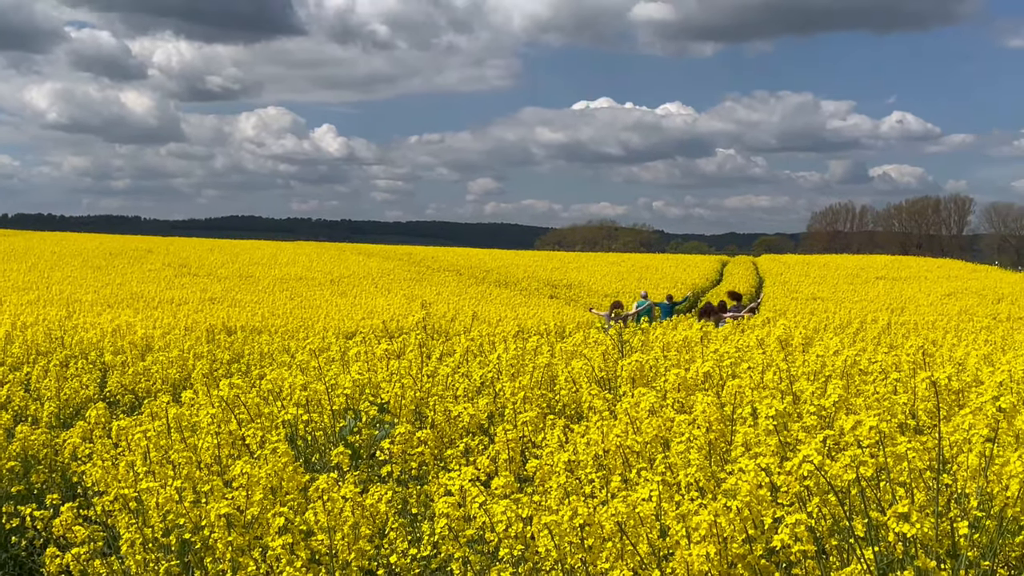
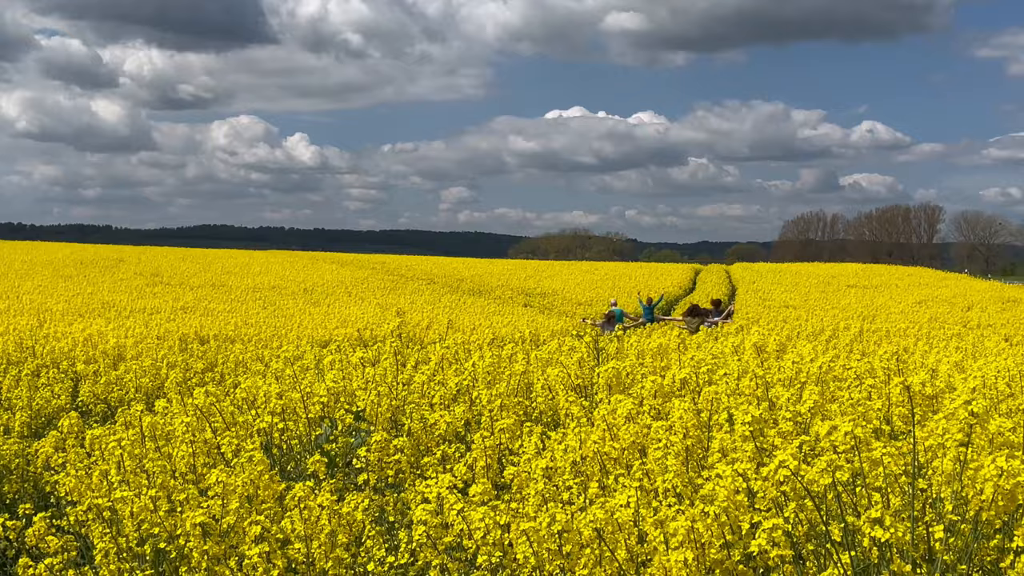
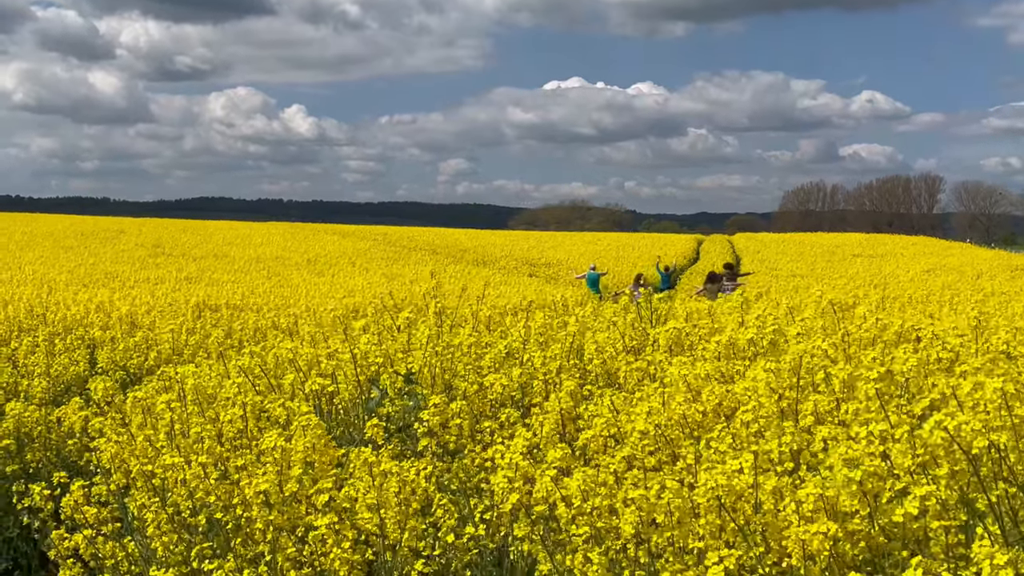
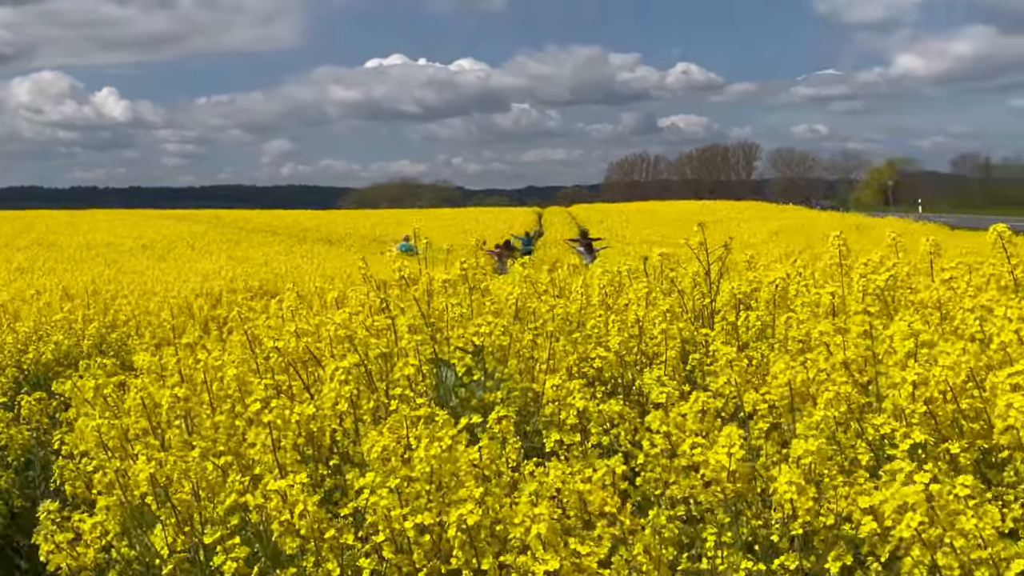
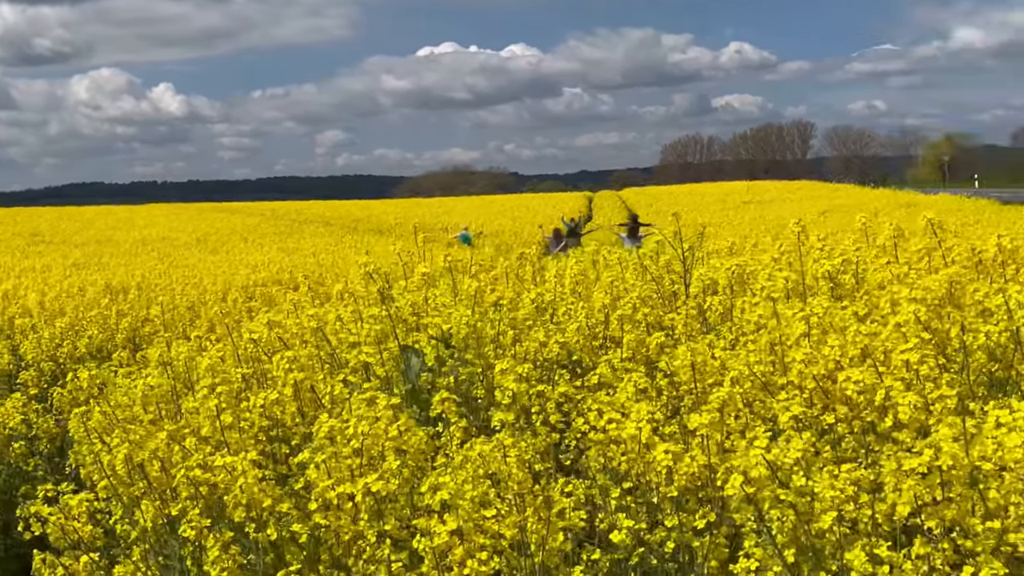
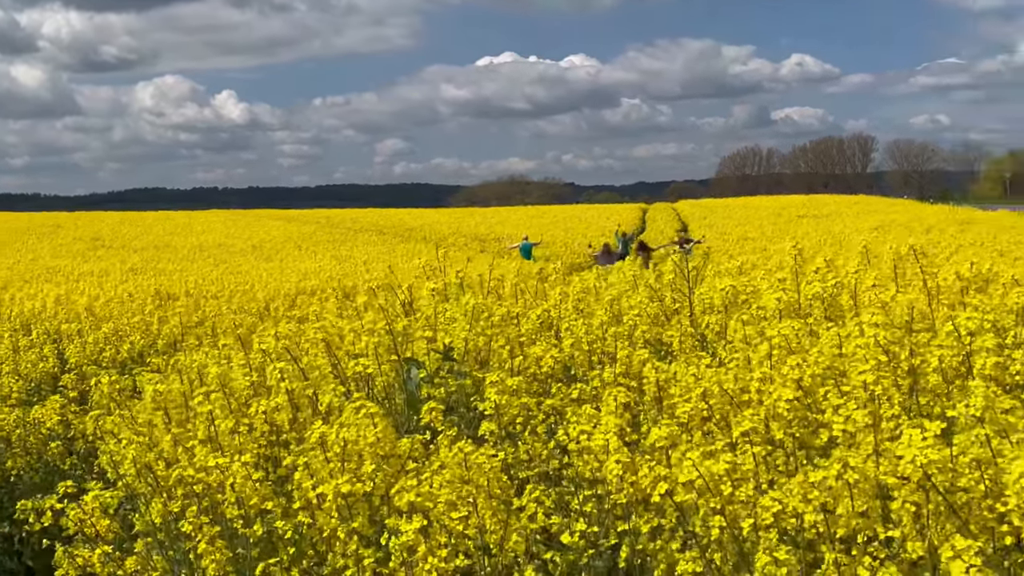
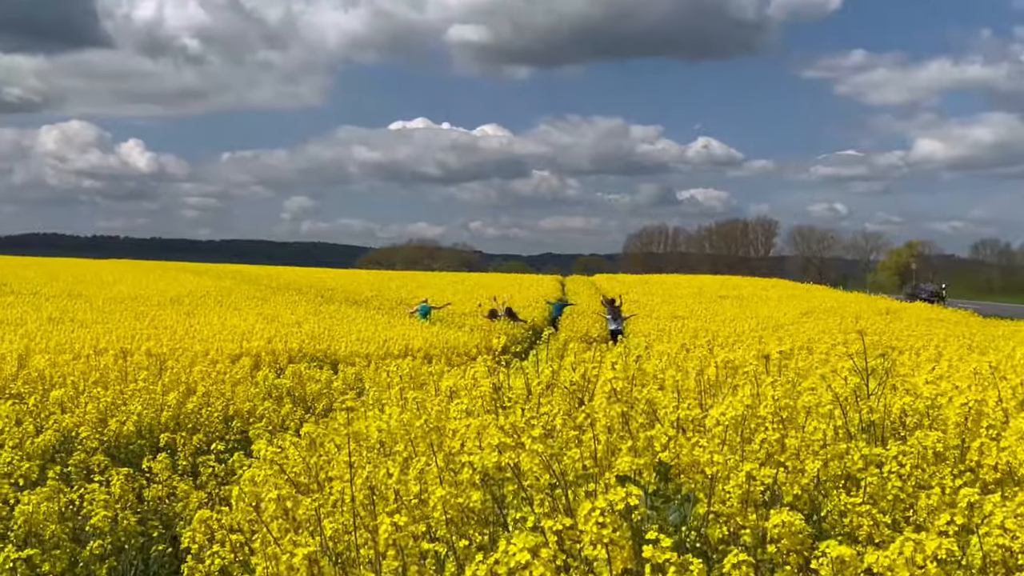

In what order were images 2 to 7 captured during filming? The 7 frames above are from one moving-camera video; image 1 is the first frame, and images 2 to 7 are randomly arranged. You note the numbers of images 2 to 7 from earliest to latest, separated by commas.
2, 3, 6, 5, 4, 7
